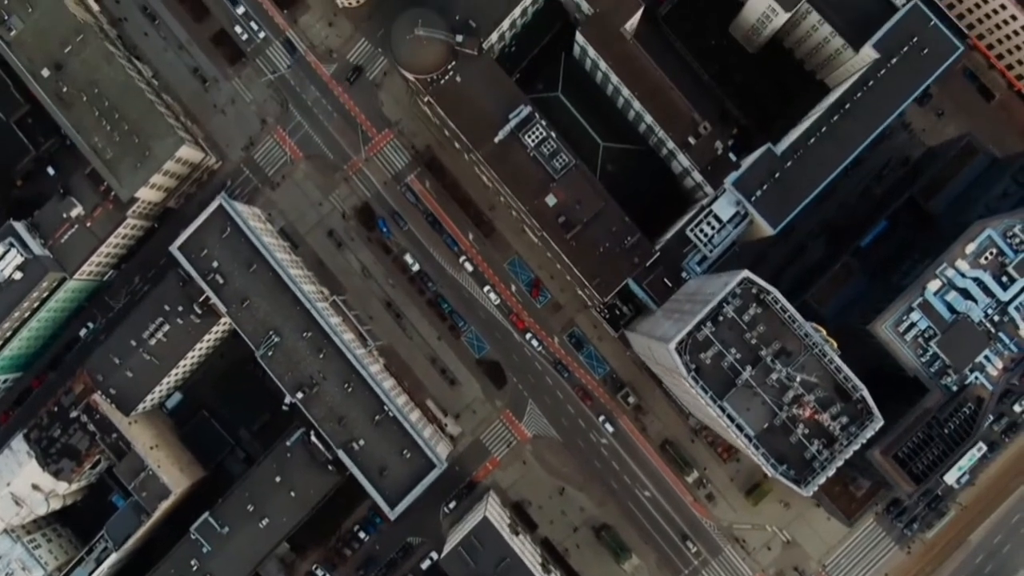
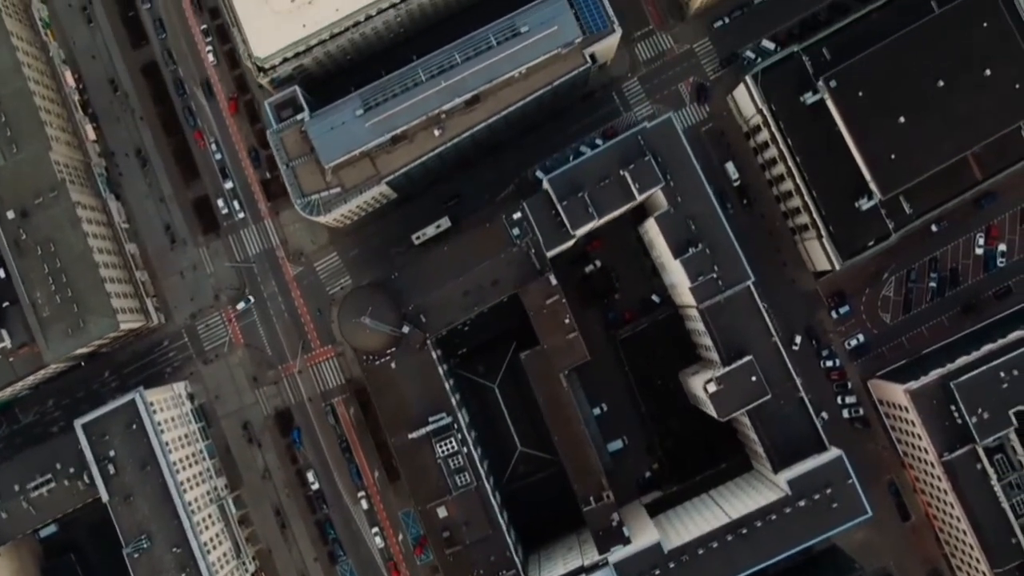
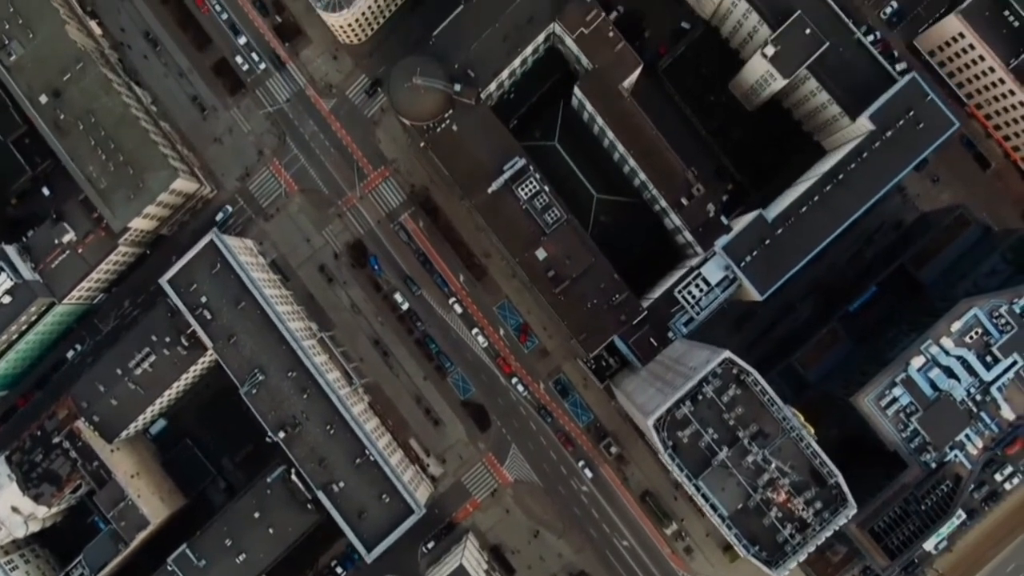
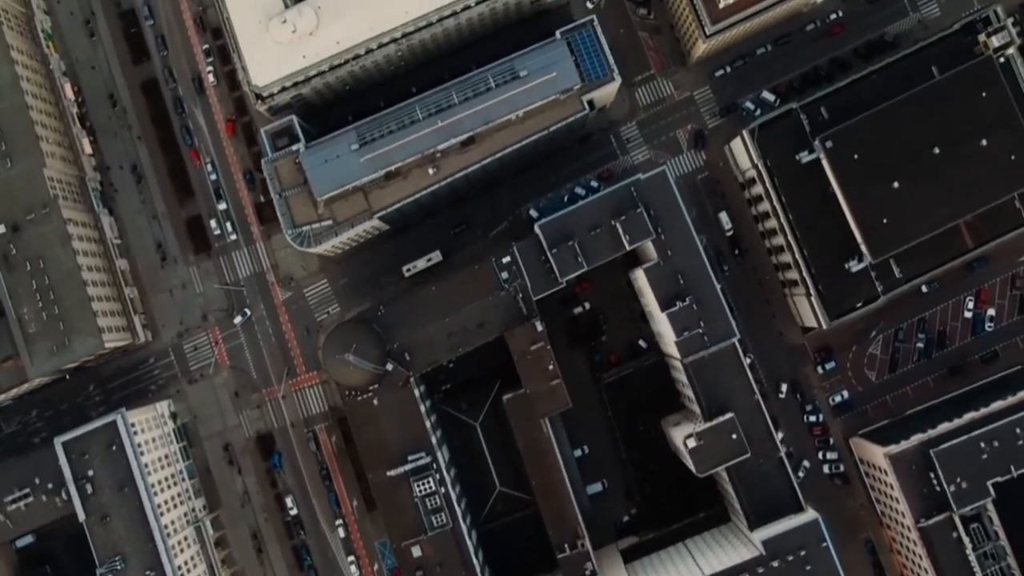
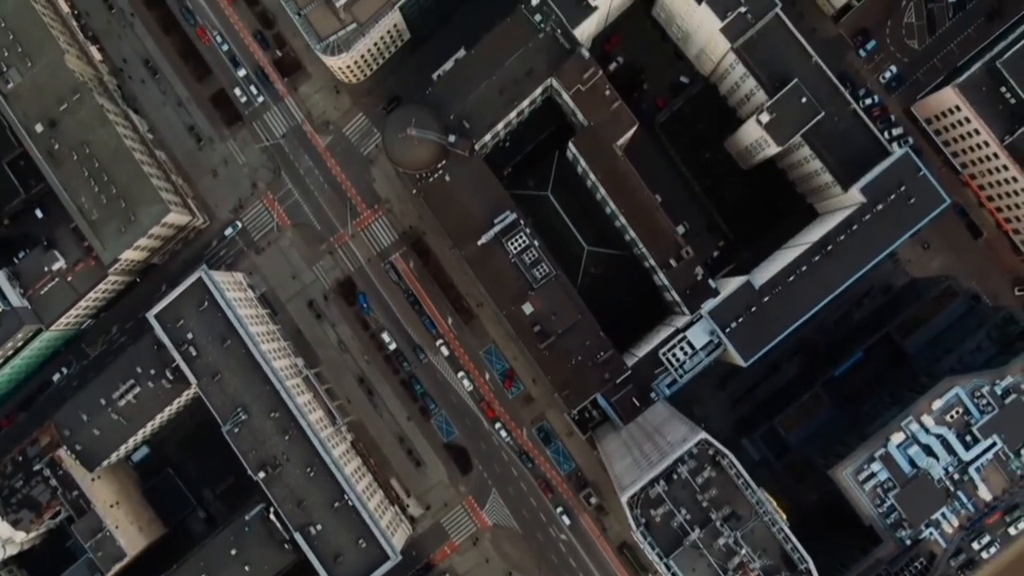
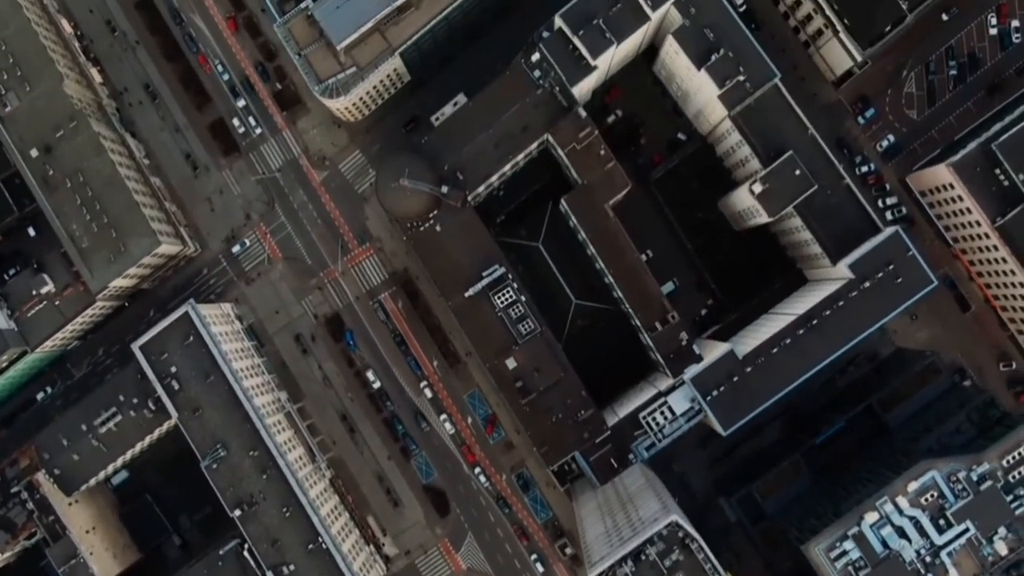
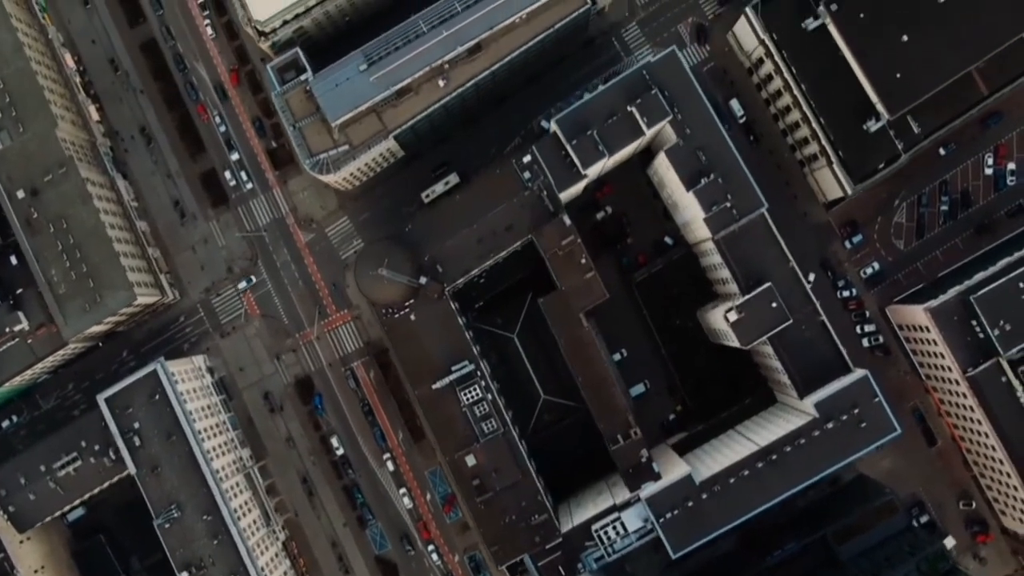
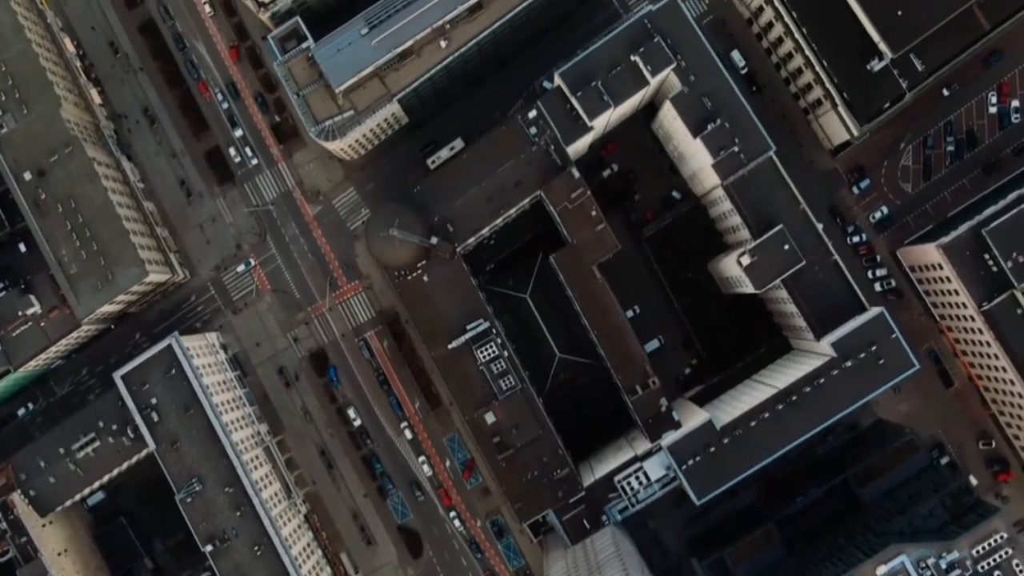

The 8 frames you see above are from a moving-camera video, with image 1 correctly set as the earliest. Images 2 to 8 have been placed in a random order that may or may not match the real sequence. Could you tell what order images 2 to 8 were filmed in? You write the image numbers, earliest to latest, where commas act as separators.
3, 5, 6, 8, 7, 2, 4
